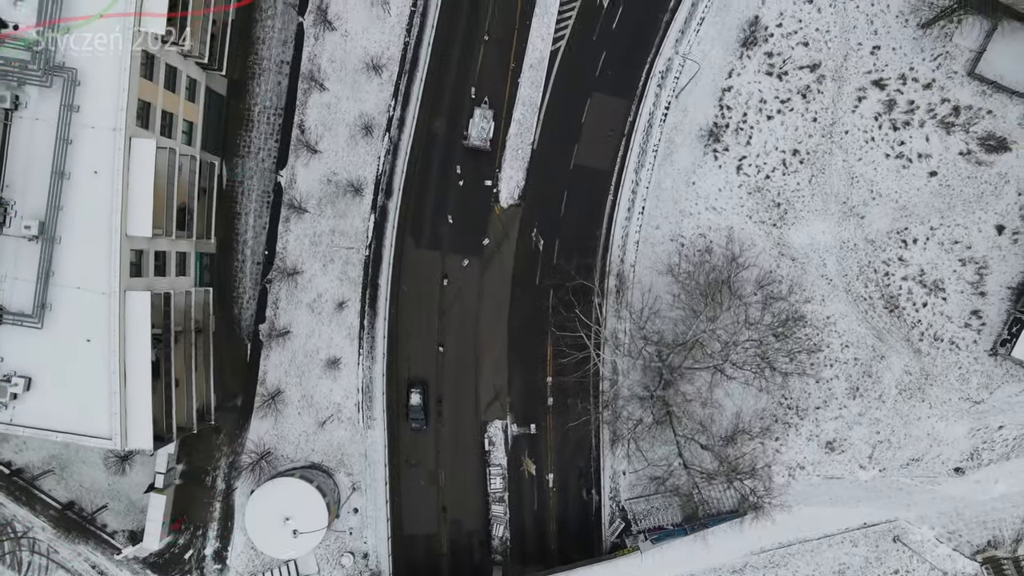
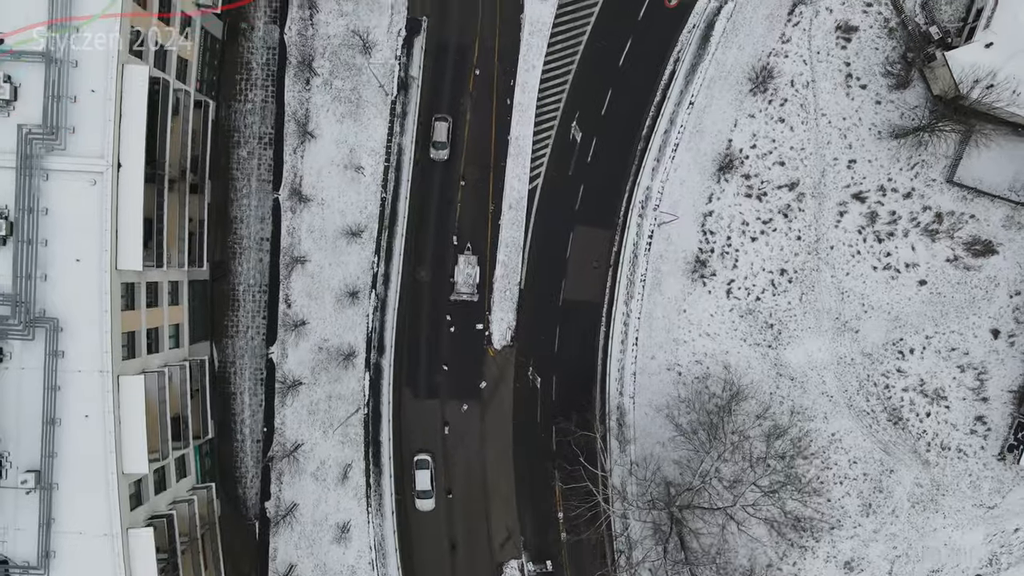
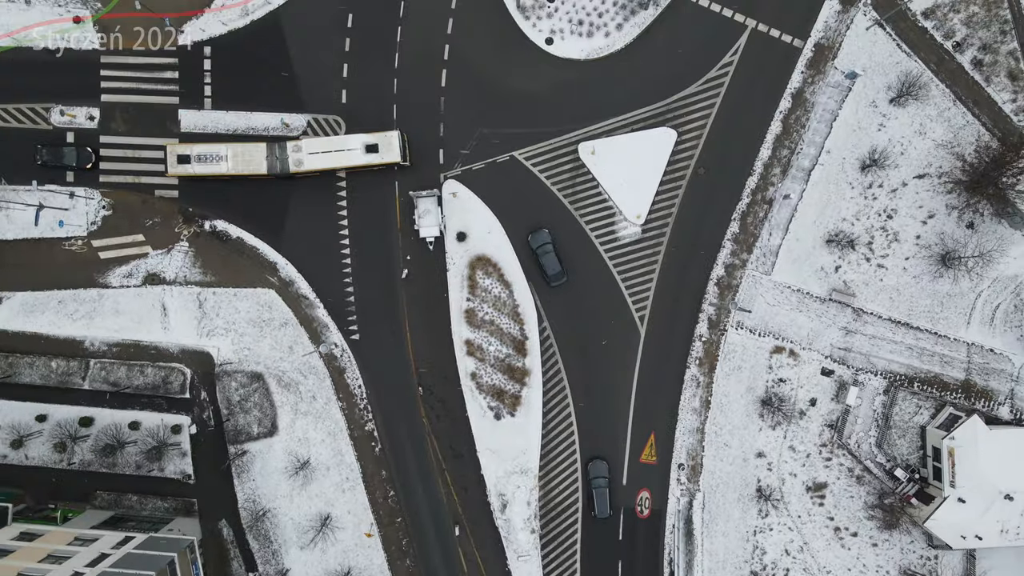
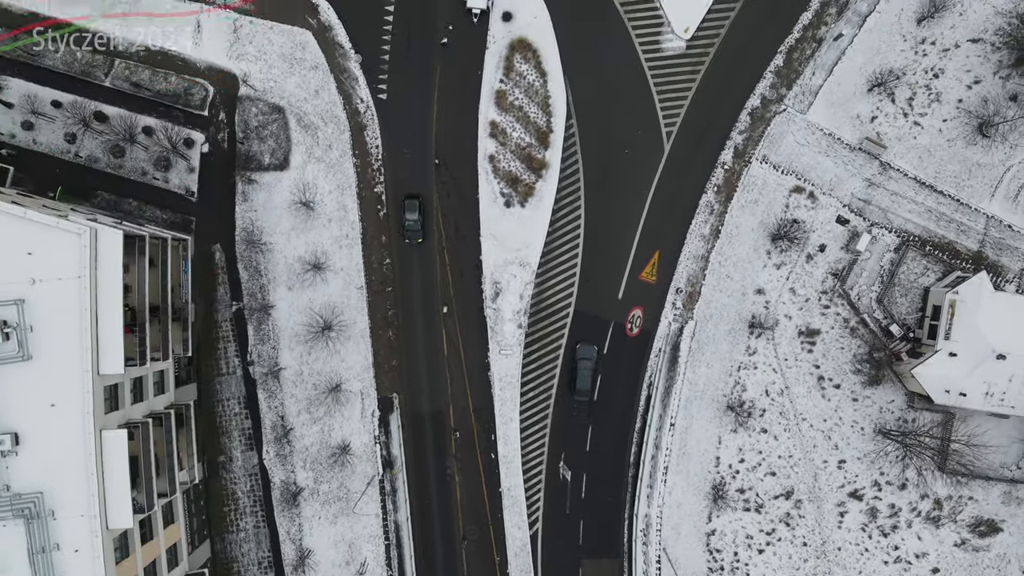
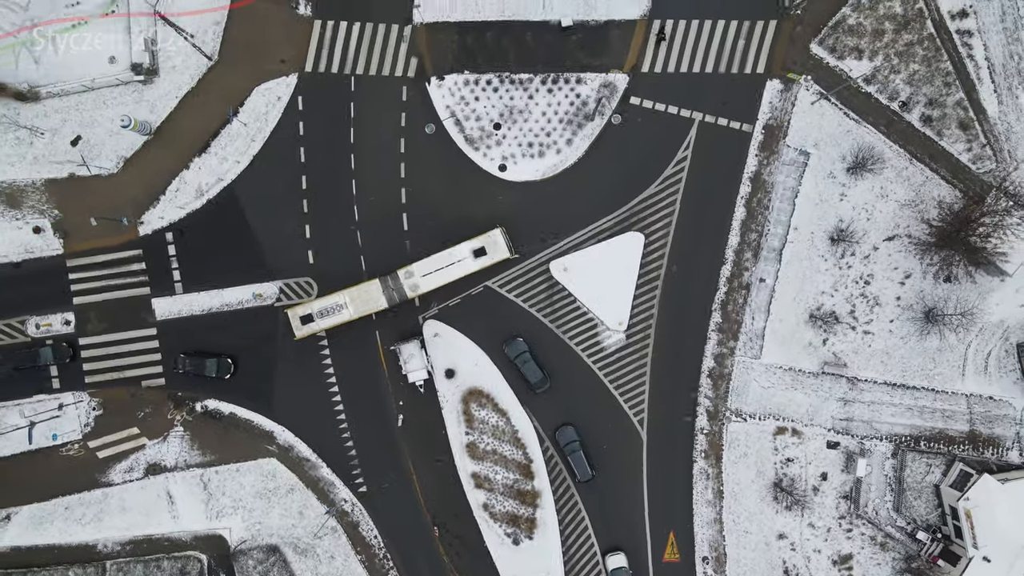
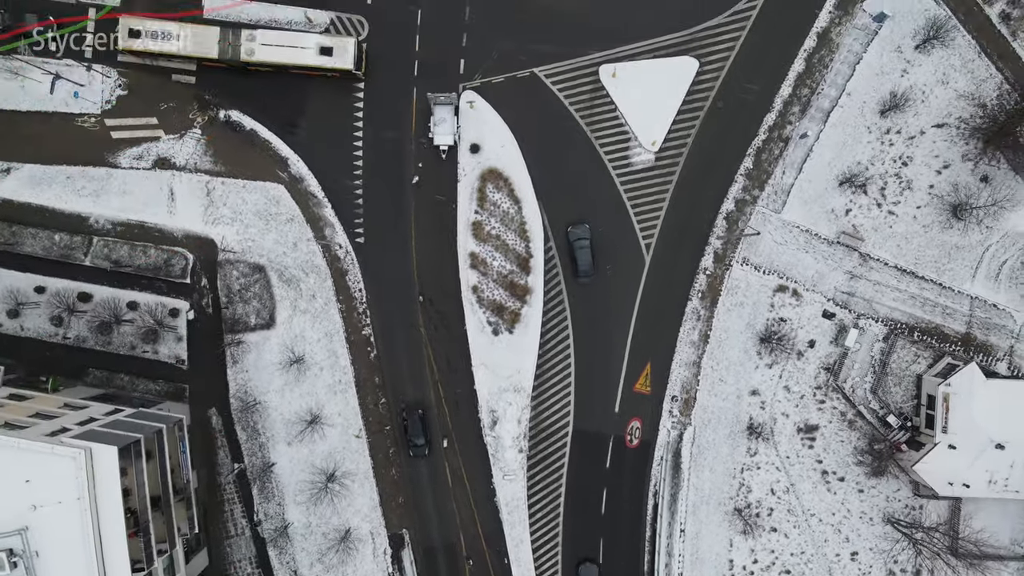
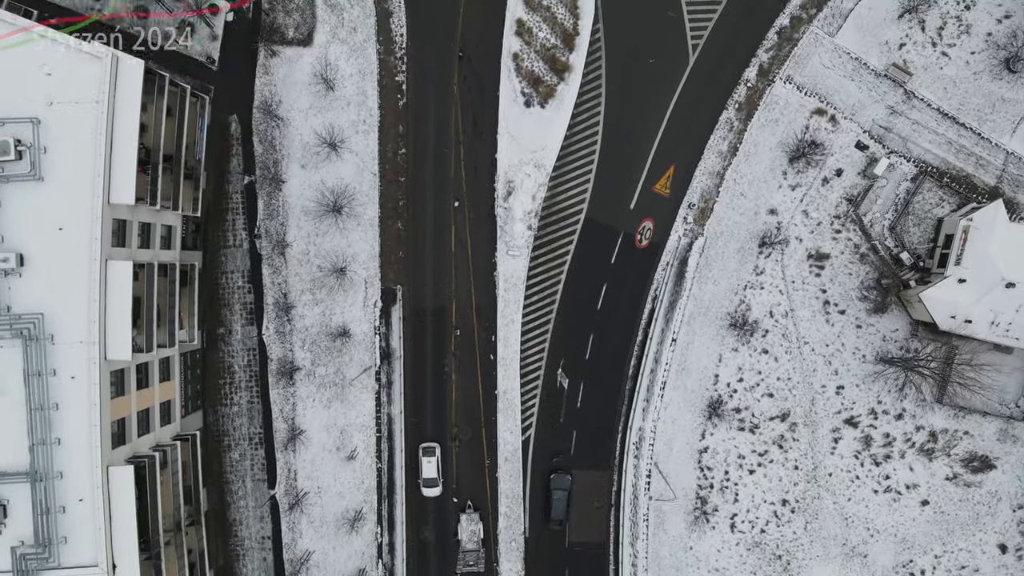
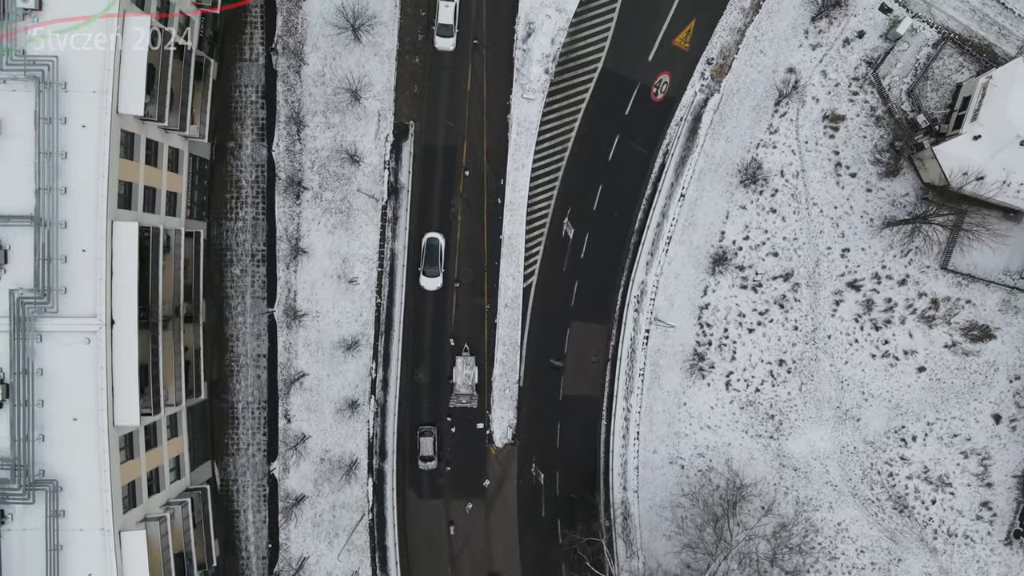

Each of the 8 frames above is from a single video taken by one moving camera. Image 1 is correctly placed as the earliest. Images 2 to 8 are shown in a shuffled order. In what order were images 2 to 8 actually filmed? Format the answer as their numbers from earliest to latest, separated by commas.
2, 8, 7, 4, 6, 3, 5
